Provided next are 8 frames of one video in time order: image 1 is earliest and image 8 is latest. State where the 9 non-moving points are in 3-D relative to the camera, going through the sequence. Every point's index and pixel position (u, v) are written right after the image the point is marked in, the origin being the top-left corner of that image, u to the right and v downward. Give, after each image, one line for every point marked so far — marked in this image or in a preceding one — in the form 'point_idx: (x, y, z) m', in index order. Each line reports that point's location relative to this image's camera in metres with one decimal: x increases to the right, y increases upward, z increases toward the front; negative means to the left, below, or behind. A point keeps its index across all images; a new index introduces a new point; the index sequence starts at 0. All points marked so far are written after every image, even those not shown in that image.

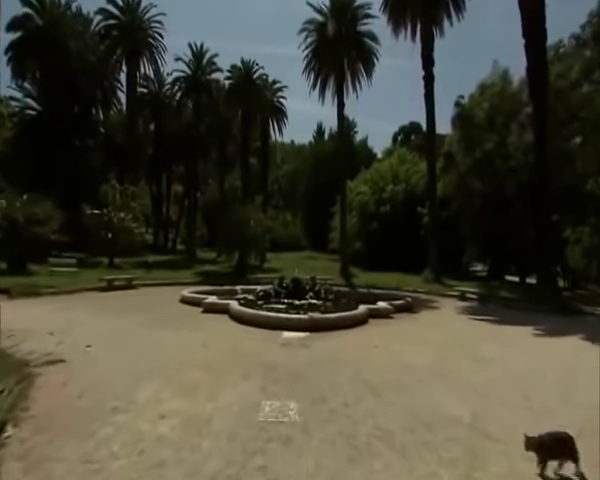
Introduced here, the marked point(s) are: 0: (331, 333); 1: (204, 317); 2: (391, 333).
0: (+1.2, -3.4, +12.3) m
1: (-3.9, -3.1, +14.1) m
2: (+3.2, -3.2, +11.8) m
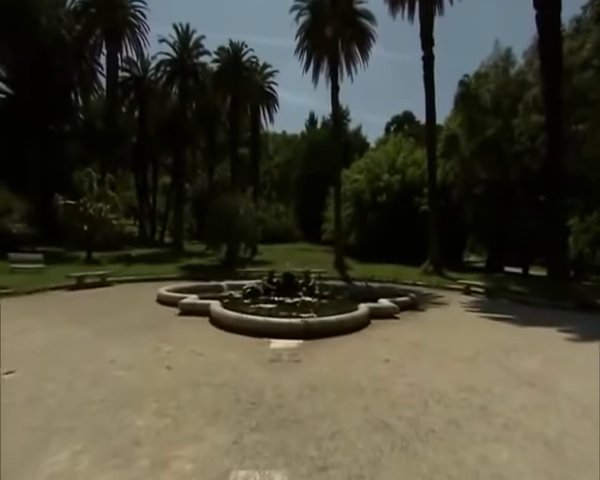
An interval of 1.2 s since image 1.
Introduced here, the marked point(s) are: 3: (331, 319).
0: (+0.9, -3.1, +10.3) m
1: (-4.2, -2.8, +12.0) m
2: (+2.9, -2.9, +9.8) m
3: (+1.0, -2.6, +11.2) m
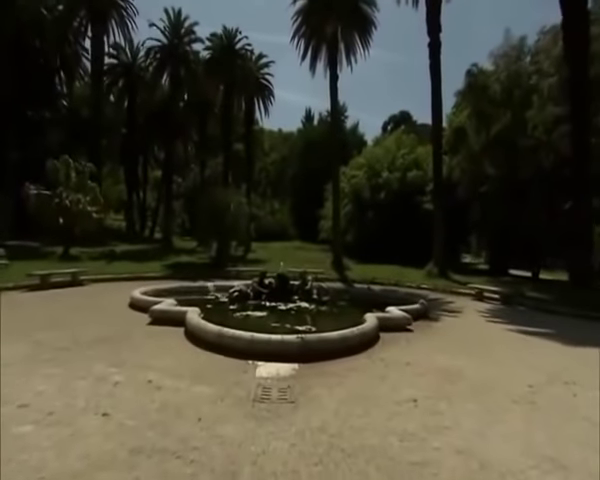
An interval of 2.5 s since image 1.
0: (+0.8, -3.0, +8.1) m
1: (-4.4, -2.6, +9.7) m
2: (+2.8, -2.8, +7.6) m
3: (+0.9, -2.5, +8.9) m
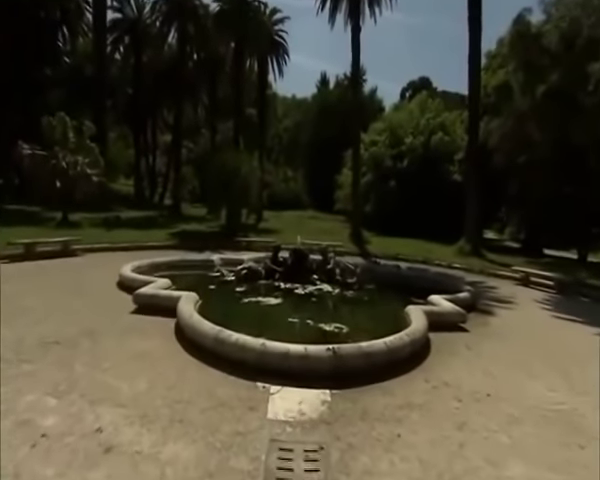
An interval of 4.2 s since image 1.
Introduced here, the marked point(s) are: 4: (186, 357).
0: (+1.3, -2.5, +5.6) m
1: (-3.8, -1.9, +7.4) m
2: (+3.3, -2.5, +5.1) m
3: (+1.4, -2.0, +6.4) m
4: (-2.0, -2.1, +6.1) m
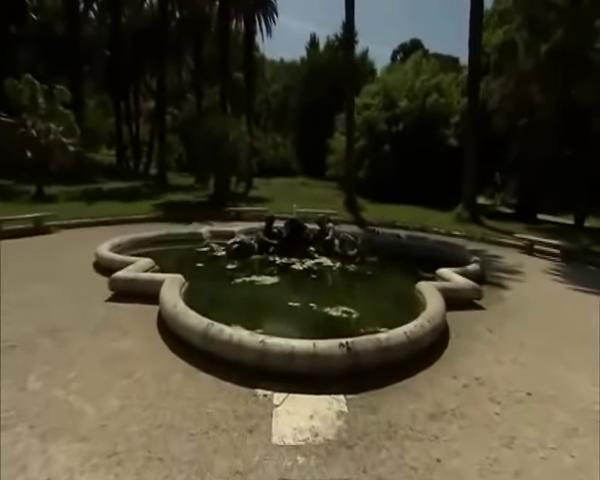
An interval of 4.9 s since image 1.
0: (+1.4, -2.2, +4.7) m
1: (-3.7, -1.5, +6.3) m
2: (+3.5, -2.1, +4.2) m
3: (+1.5, -1.6, +5.5) m
4: (-1.9, -1.8, +5.1) m
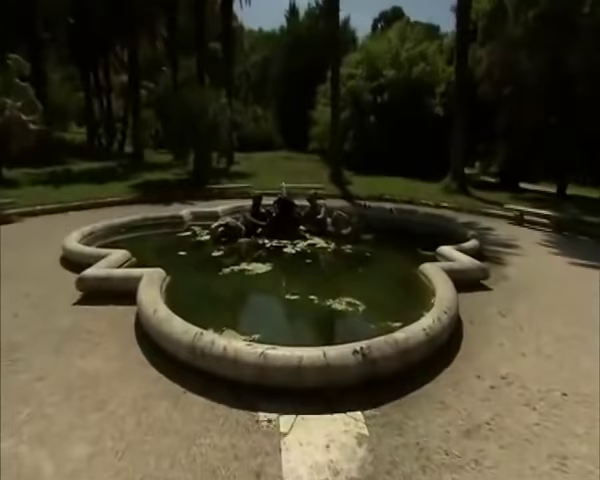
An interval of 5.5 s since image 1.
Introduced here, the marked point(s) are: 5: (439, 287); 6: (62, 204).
0: (+1.6, -2.0, +4.0) m
1: (-3.7, -1.4, +5.3) m
2: (+3.6, -1.9, +3.7) m
3: (+1.6, -1.4, +4.8) m
4: (-1.8, -1.7, +4.2) m
5: (+2.8, -1.0, +7.0) m
6: (-9.3, +1.4, +13.3) m
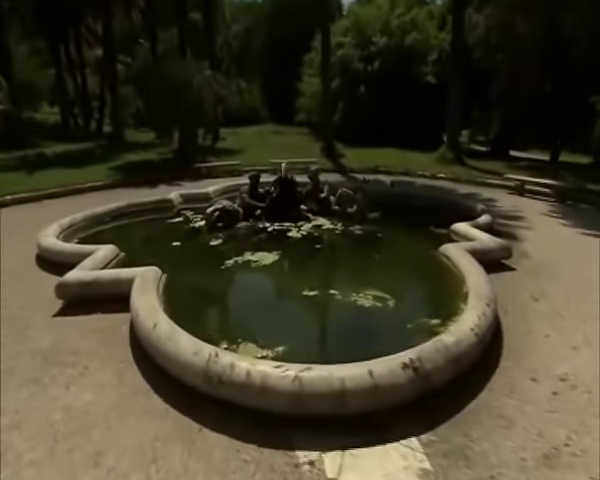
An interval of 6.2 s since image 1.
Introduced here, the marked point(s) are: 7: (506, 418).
0: (+2.0, -1.9, +3.4) m
1: (-3.3, -1.4, +4.4) m
2: (+4.0, -1.8, +3.1) m
3: (+2.0, -1.2, +4.1) m
4: (-1.4, -1.7, +3.5) m
5: (+3.1, -0.6, +6.3) m
6: (-9.3, +1.7, +12.0) m
7: (+2.2, -1.9, +3.6) m
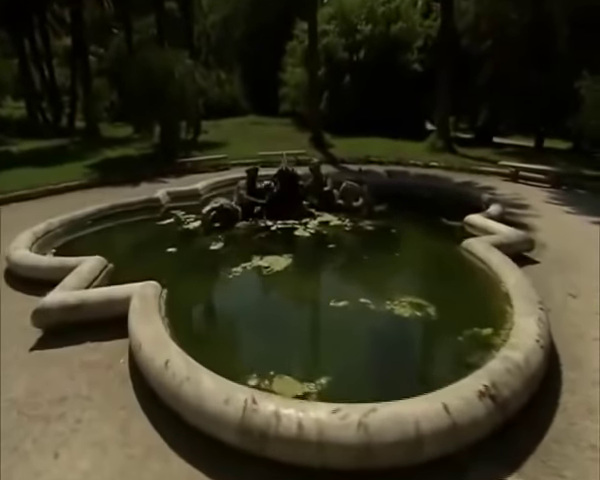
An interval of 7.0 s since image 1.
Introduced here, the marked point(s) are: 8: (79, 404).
0: (+2.5, -1.9, +2.8) m
1: (-2.9, -1.6, +3.6) m
2: (+4.5, -1.7, +2.6) m
3: (+2.4, -1.2, +3.5) m
4: (-0.9, -1.9, +2.7) m
5: (+3.4, -0.5, +5.7) m
6: (-9.3, +1.4, +10.8) m
7: (+2.7, -1.9, +3.0) m
8: (-2.1, -1.6, +3.5) m
